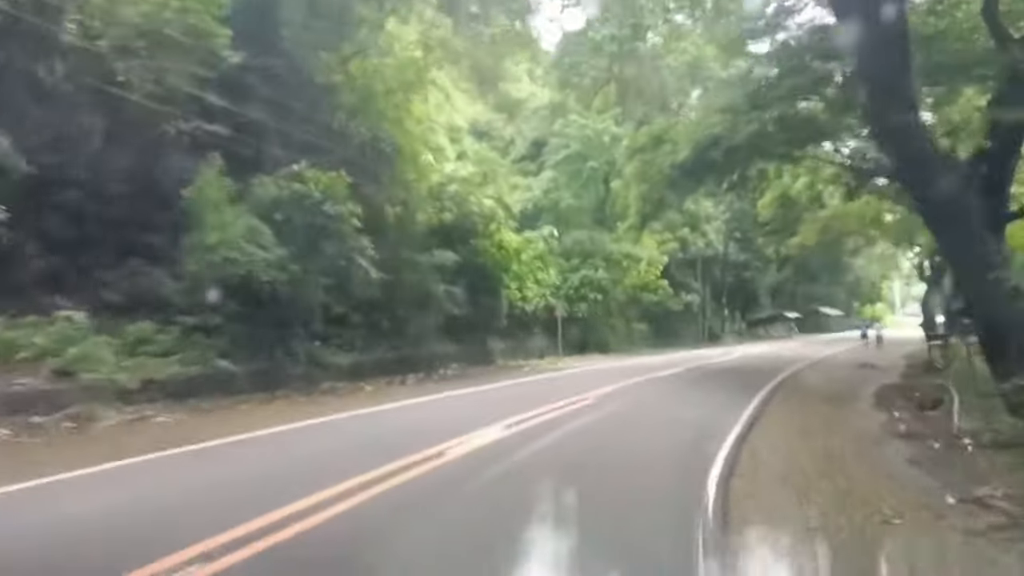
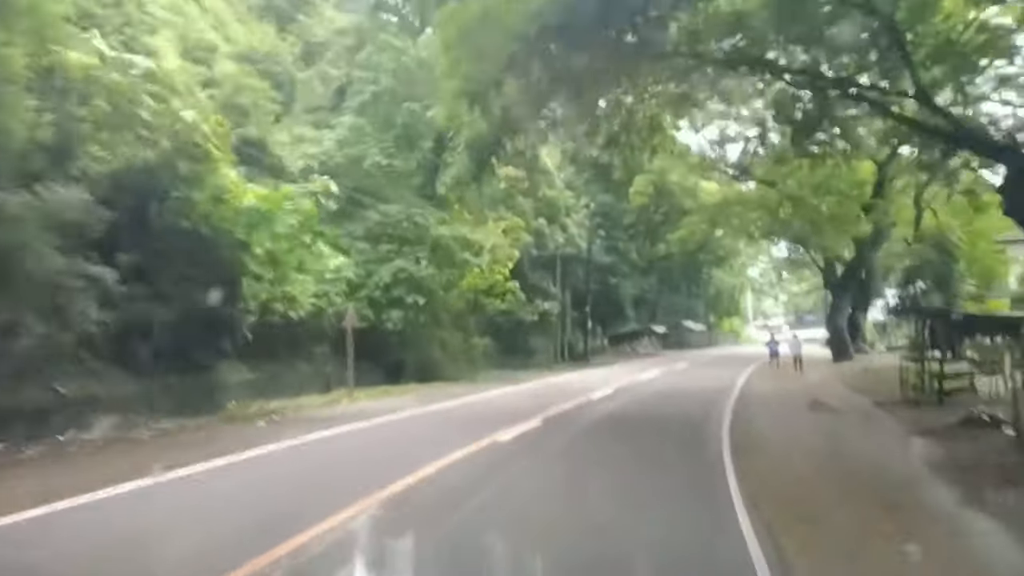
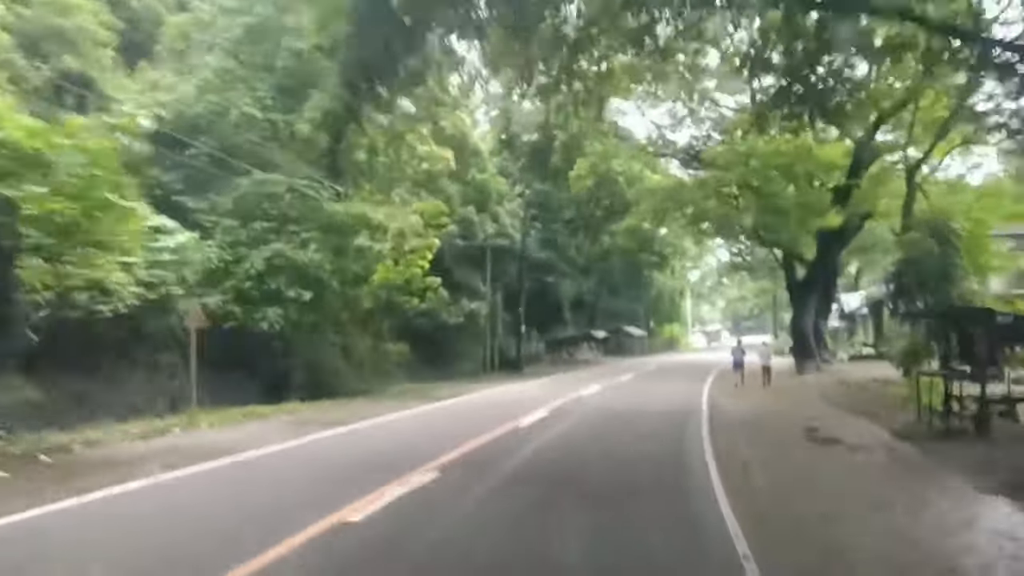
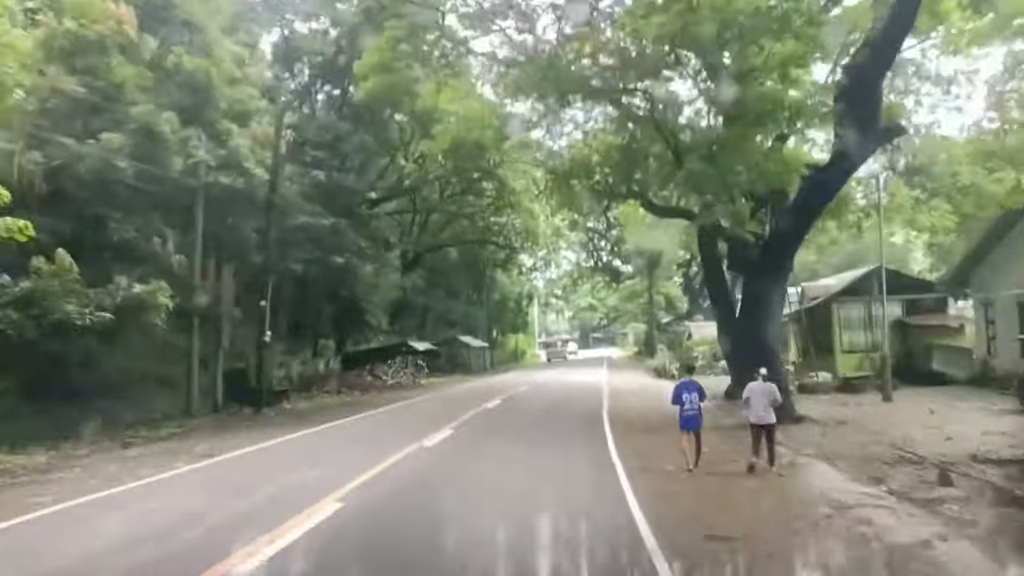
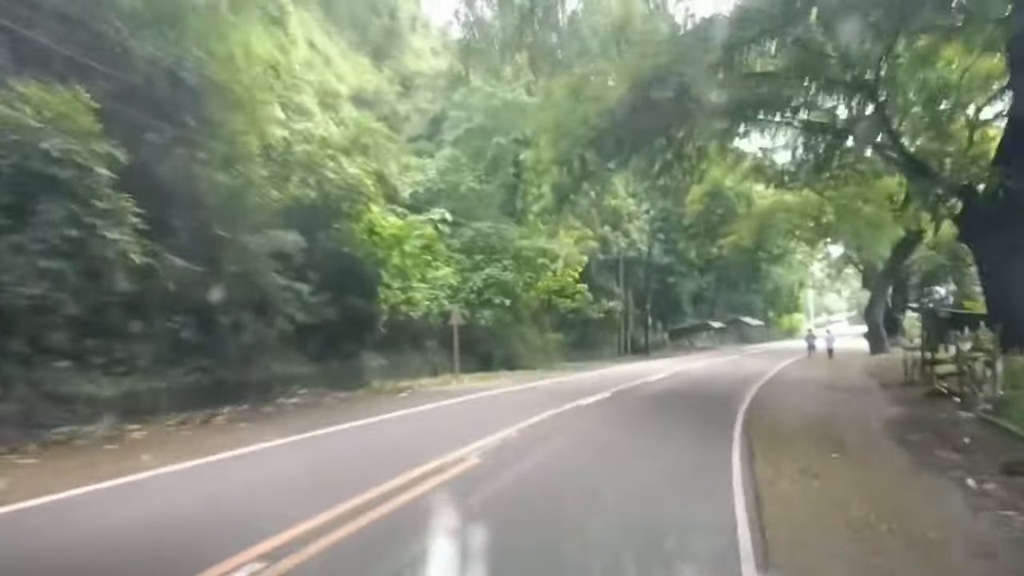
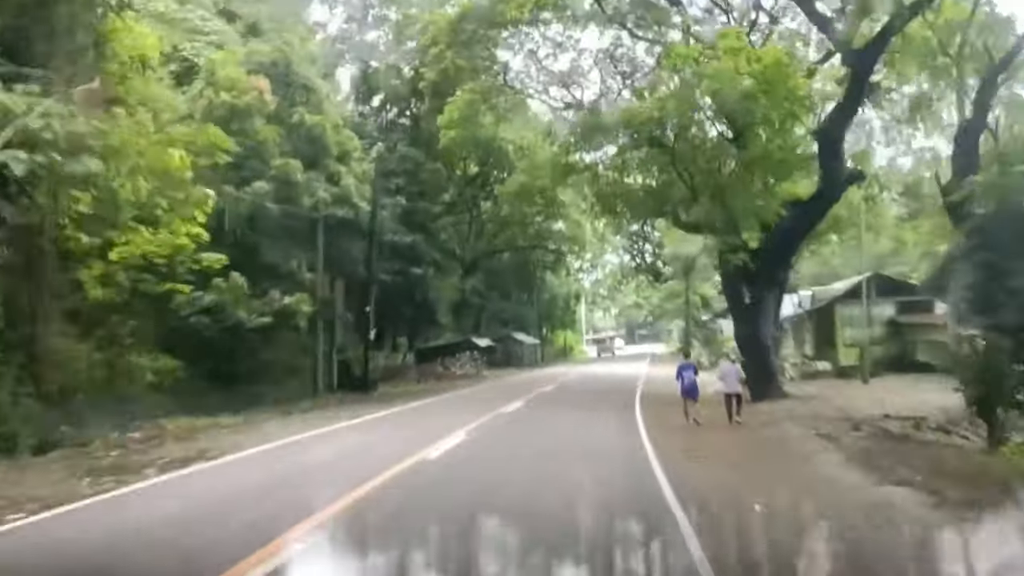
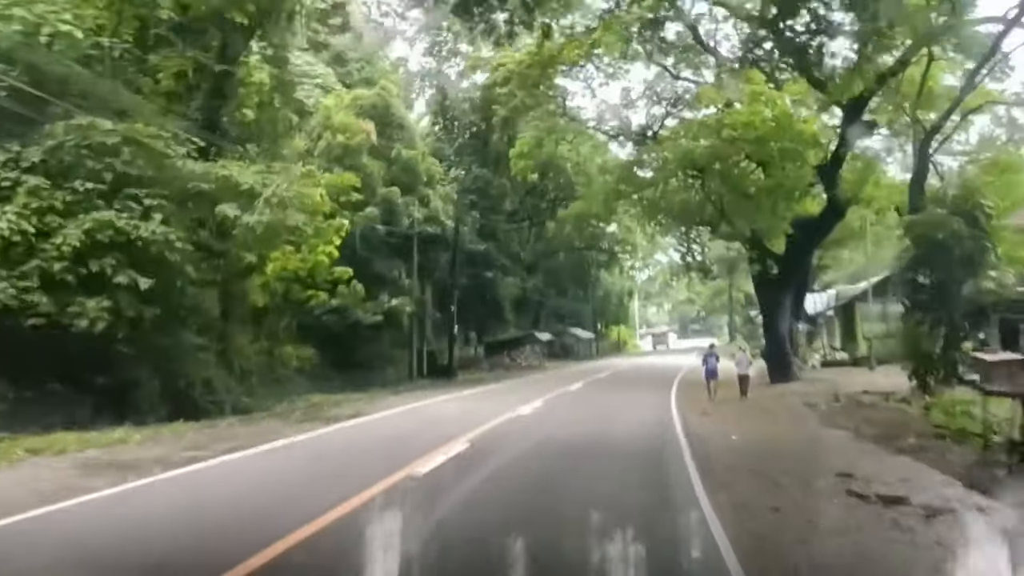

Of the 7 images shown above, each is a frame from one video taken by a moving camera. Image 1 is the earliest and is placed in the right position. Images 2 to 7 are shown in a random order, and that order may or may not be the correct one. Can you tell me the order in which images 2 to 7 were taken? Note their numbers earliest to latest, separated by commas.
5, 2, 3, 7, 6, 4
